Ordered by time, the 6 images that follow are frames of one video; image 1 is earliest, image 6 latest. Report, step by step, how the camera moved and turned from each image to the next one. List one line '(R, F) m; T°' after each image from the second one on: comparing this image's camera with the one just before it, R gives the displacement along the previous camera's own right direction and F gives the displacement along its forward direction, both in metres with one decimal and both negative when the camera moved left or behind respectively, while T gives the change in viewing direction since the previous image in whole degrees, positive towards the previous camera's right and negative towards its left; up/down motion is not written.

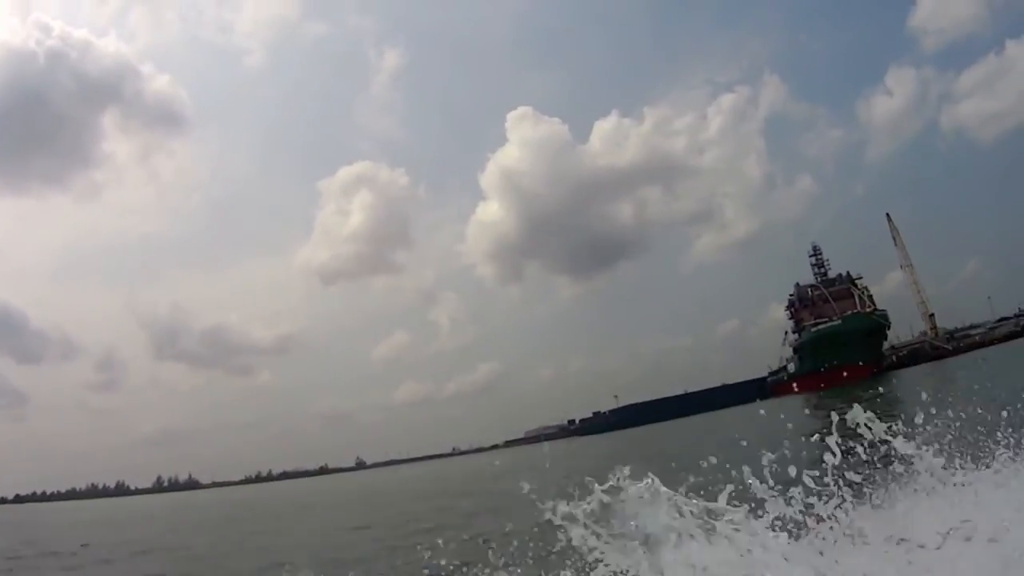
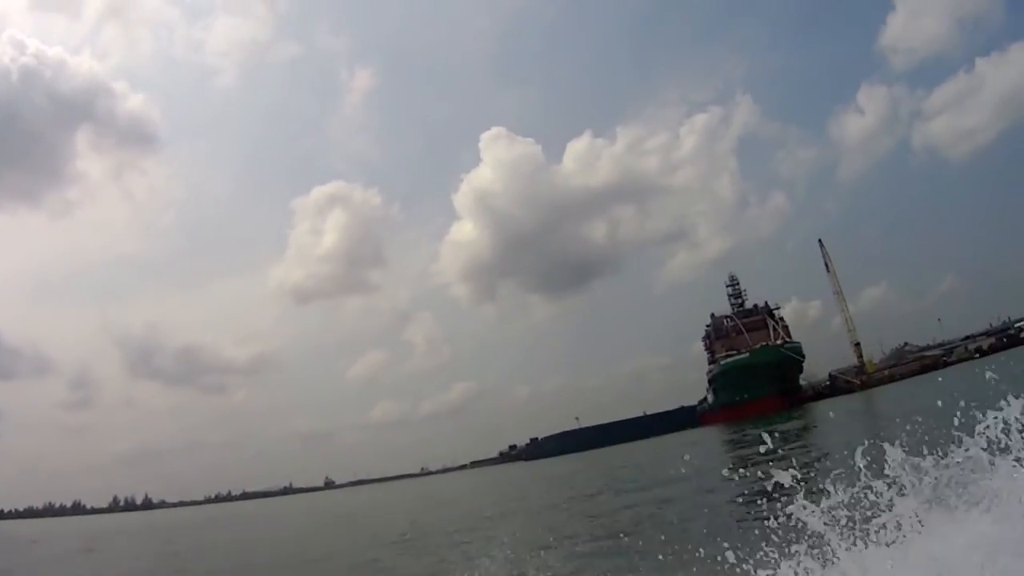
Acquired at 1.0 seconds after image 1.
(+4.1, +0.1) m; 0°
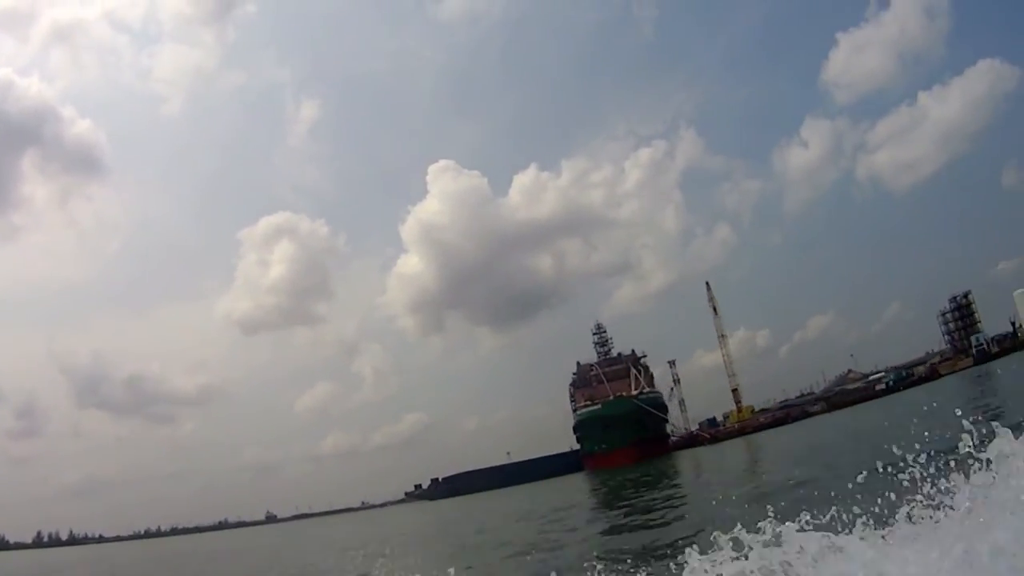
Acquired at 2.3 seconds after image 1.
(+5.8, -0.2) m; +2°
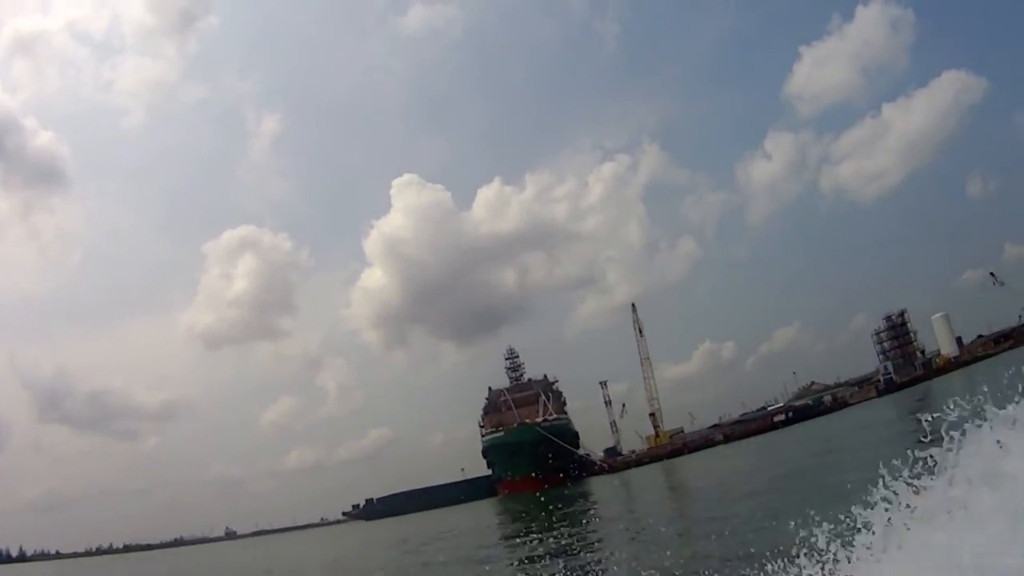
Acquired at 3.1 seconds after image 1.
(+3.8, 0.0) m; +1°
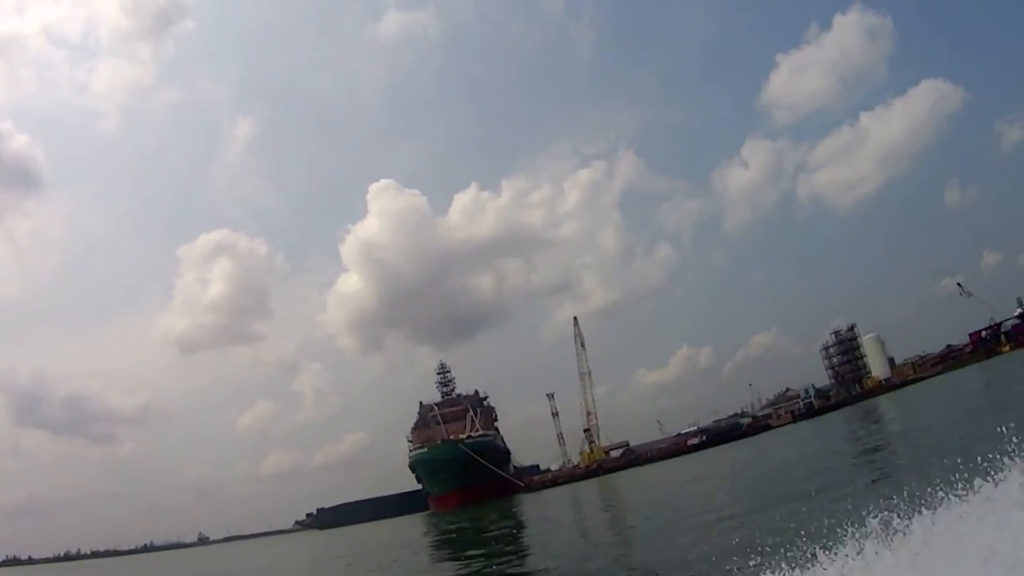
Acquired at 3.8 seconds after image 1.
(+3.3, -0.2) m; +1°
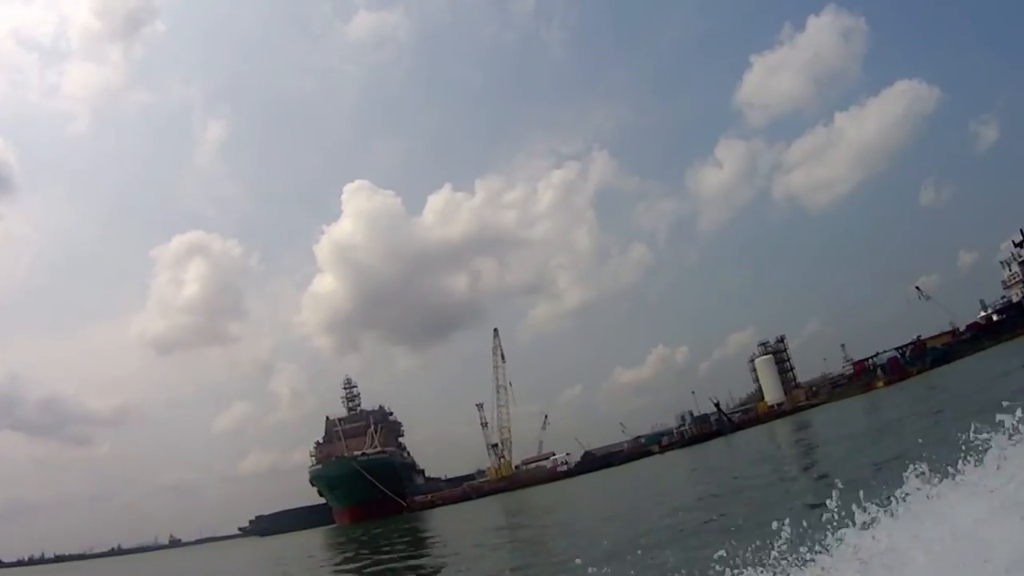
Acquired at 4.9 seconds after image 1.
(+5.1, -0.4) m; 0°
